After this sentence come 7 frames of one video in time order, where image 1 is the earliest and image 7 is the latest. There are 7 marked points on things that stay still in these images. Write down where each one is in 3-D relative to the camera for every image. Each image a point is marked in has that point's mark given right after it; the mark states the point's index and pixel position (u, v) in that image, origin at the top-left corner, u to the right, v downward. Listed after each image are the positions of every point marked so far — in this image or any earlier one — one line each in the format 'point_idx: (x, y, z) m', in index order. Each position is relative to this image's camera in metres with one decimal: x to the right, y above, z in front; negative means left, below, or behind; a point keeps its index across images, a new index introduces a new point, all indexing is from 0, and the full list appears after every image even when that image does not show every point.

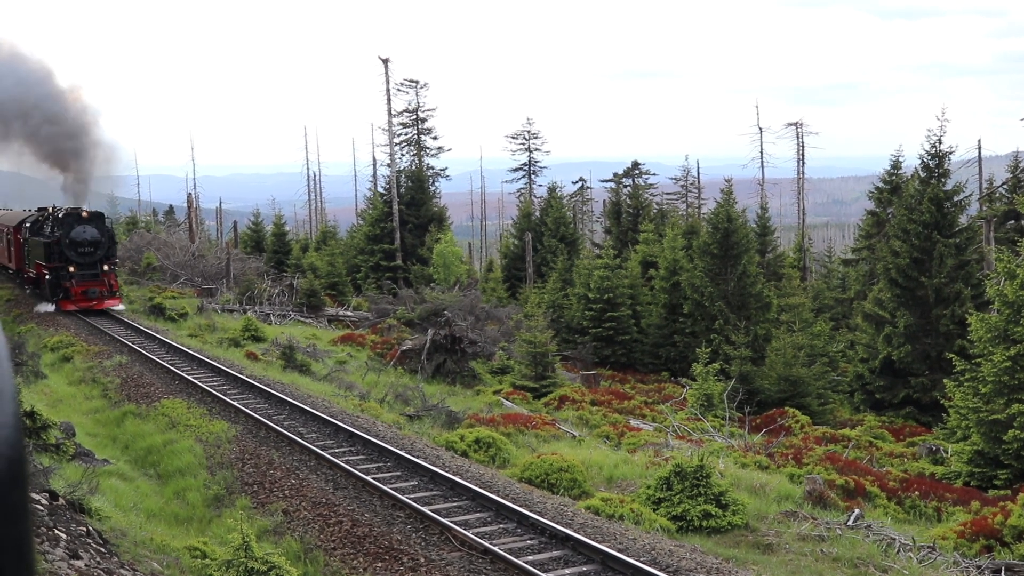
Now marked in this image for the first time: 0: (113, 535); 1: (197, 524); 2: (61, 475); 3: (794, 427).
0: (-5.1, -3.2, +9.4) m
1: (-4.5, -3.4, +10.8) m
2: (-6.4, -2.6, +10.6) m
3: (+5.4, -2.7, +14.8) m
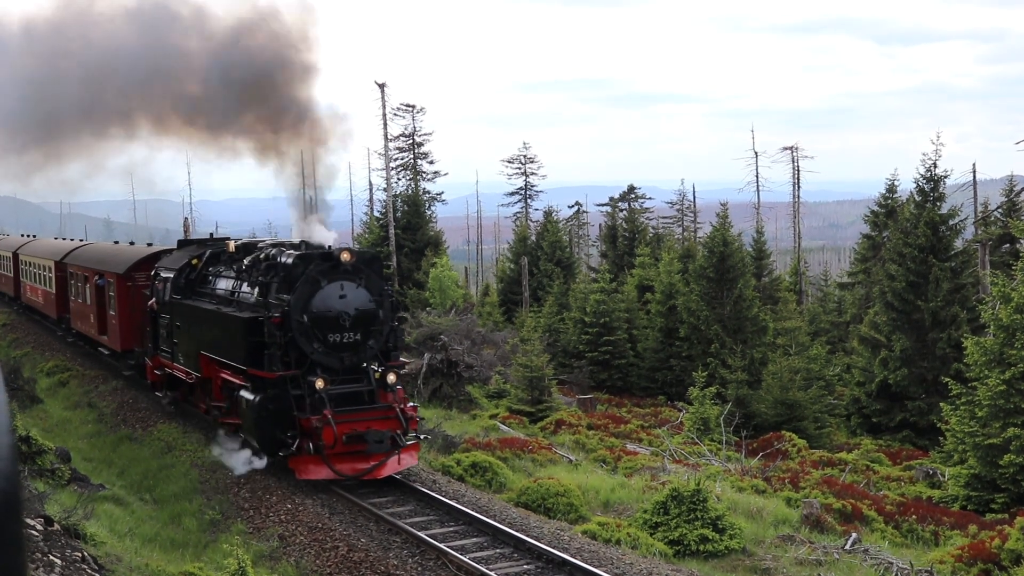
0: (-5.1, -3.5, +9.4) m
1: (-4.6, -3.7, +10.7) m
2: (-6.4, -3.0, +10.5) m
3: (+5.3, -3.1, +14.8) m
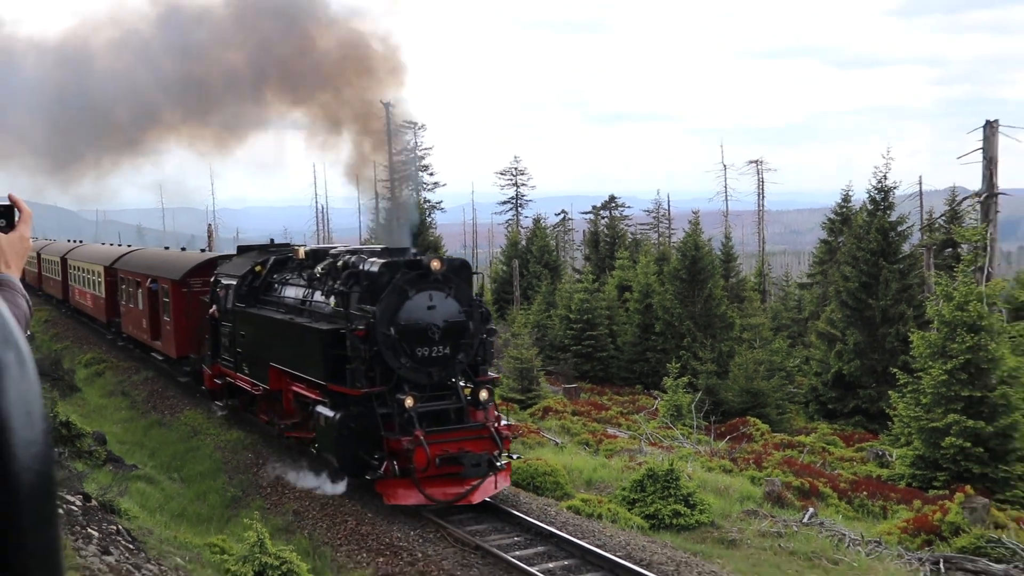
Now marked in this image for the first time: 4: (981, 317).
0: (-5.3, -3.5, +10.6) m
1: (-4.7, -3.7, +12.0) m
2: (-6.5, -3.0, +11.7) m
3: (+5.2, -3.1, +16.1) m
4: (+7.6, -0.5, +12.3) m
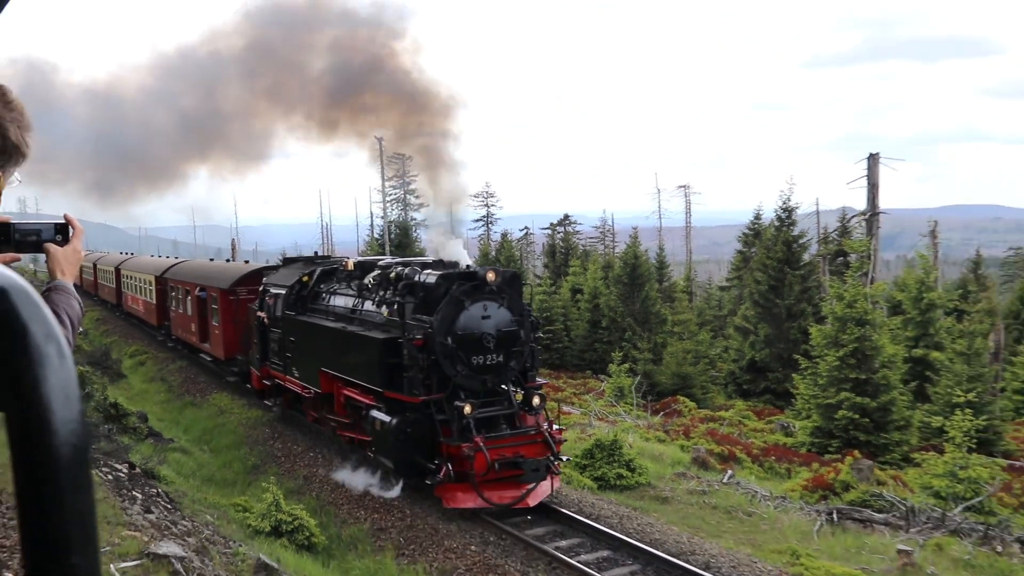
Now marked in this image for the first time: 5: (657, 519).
0: (-5.8, -3.6, +13.1) m
1: (-5.2, -3.8, +14.5) m
2: (-7.1, -3.1, +14.3) m
3: (+4.6, -3.1, +18.7) m
4: (+7.0, -0.5, +15.0) m
5: (+2.3, -3.8, +12.6) m
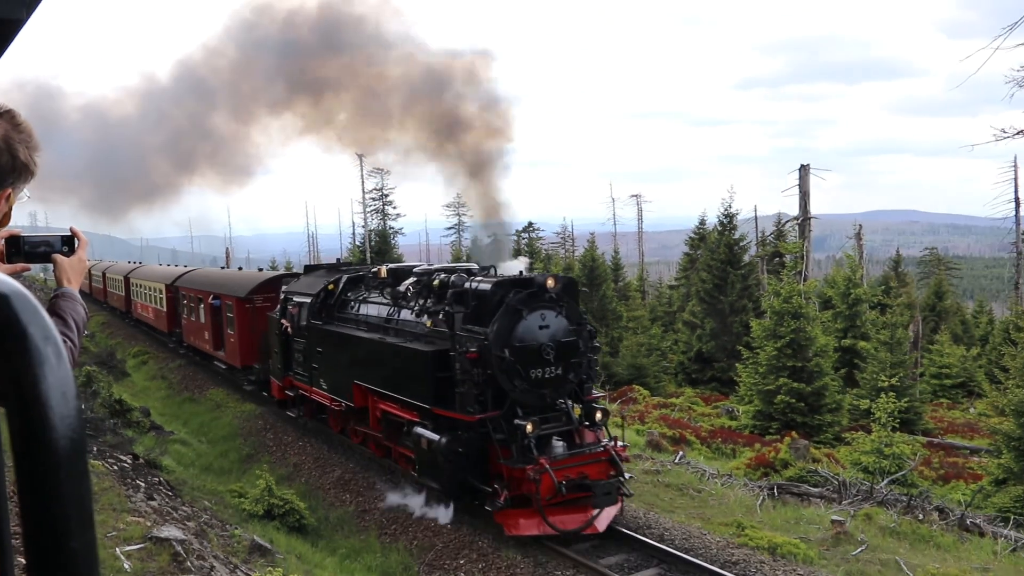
0: (-6.3, -3.7, +14.5) m
1: (-5.8, -3.9, +15.9) m
2: (-7.7, -3.2, +15.6) m
3: (+3.9, -3.1, +20.3) m
4: (+6.4, -0.4, +16.6) m
5: (+1.8, -3.8, +14.2) m
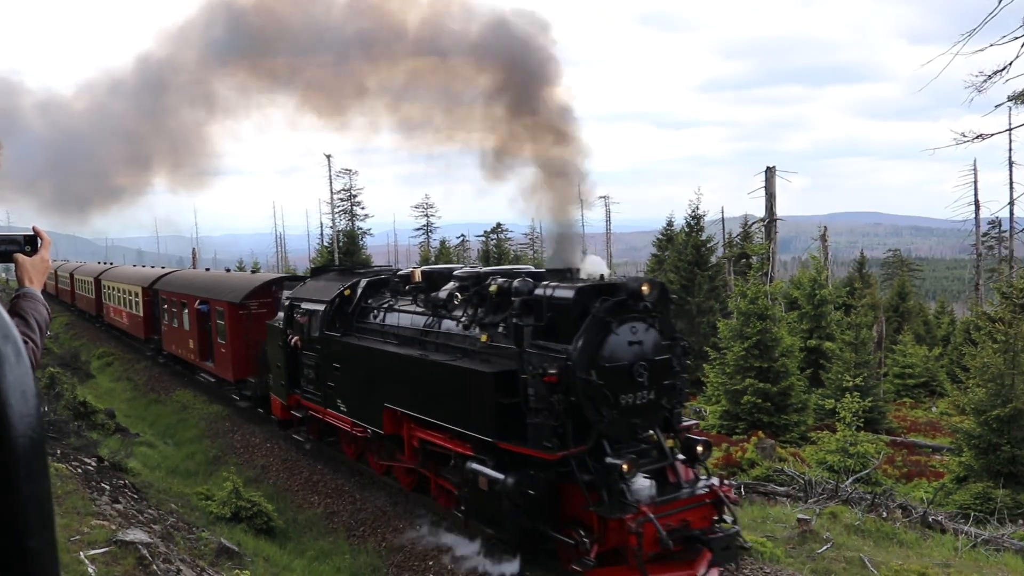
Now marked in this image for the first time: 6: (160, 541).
0: (-7.0, -3.7, +14.4) m
1: (-6.5, -3.9, +15.8) m
2: (-8.3, -3.2, +15.5) m
3: (+3.1, -3.1, +20.4) m
4: (+5.7, -0.5, +16.8) m
5: (+1.1, -3.8, +14.2) m
6: (-5.2, -3.7, +11.0) m
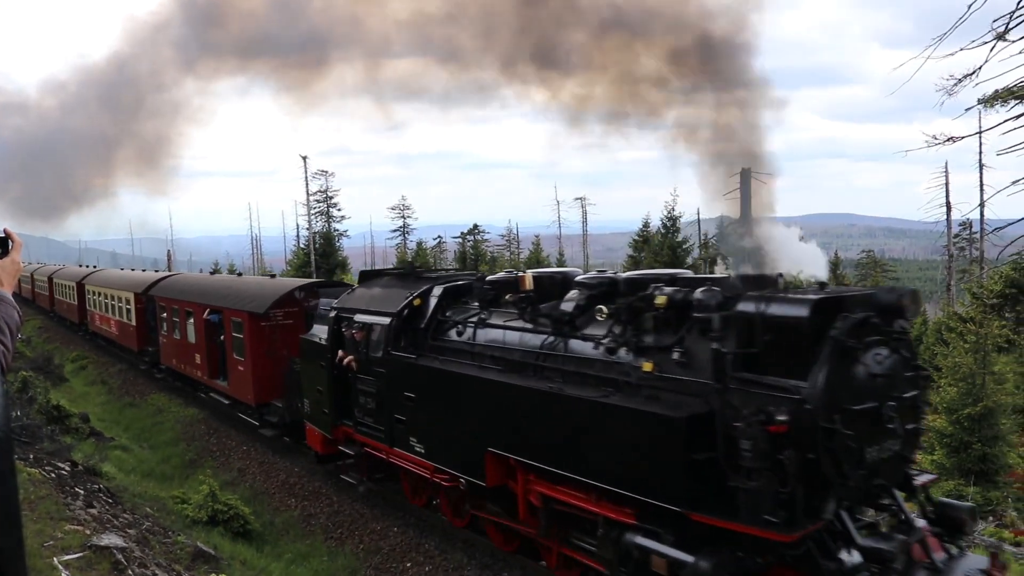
0: (-7.4, -3.8, +14.3) m
1: (-7.0, -4.0, +15.7) m
2: (-8.8, -3.3, +15.4) m
3: (+2.6, -3.1, +20.5) m
4: (+5.2, -0.5, +16.9) m
5: (+0.7, -3.9, +14.3) m
6: (-5.6, -3.7, +11.0) m
